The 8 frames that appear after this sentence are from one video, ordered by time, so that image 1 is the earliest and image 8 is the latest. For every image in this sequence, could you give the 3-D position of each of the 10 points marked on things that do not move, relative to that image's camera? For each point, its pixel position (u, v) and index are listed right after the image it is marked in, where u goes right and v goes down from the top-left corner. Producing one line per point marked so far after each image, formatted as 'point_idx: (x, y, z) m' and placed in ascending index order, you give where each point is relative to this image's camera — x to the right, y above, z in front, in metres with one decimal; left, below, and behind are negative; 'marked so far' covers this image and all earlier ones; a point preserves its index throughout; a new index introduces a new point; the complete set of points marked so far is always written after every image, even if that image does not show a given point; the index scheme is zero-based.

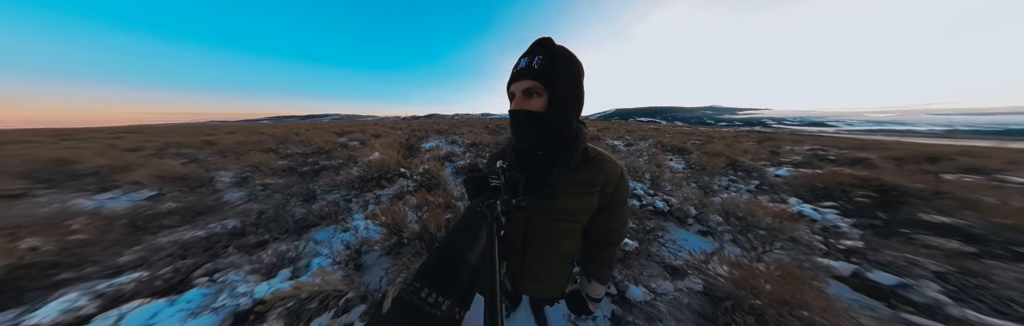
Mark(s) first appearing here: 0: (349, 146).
0: (-14.1, +1.3, +12.1) m
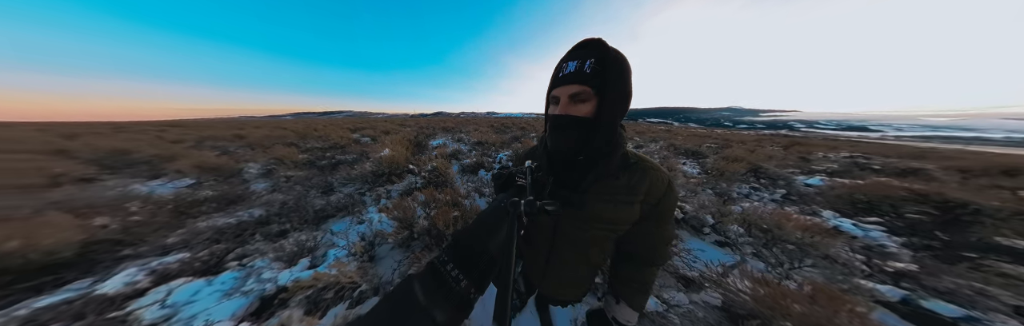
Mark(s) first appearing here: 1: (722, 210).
0: (-13.5, +1.8, +12.7) m
1: (+8.3, -1.9, +5.7) m
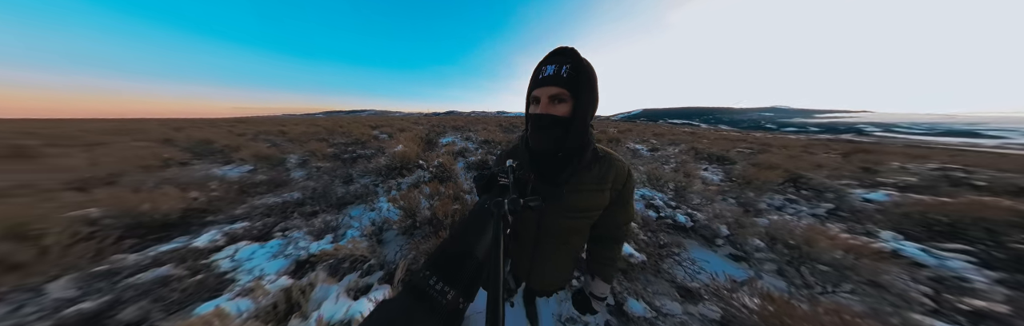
0: (-12.7, +2.4, +13.9) m
1: (+8.4, -2.1, +5.2) m
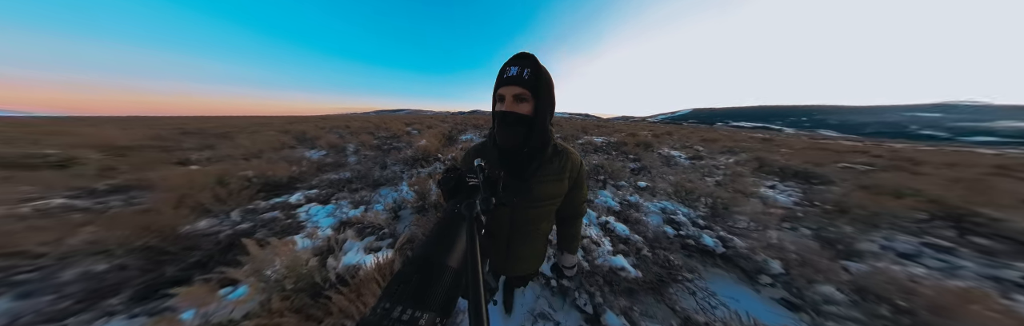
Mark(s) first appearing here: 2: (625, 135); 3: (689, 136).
0: (-10.4, +3.4, +16.2) m
1: (+8.3, -2.7, +3.9) m
2: (+12.0, +2.9, +15.0) m
3: (+20.8, +3.1, +16.6) m
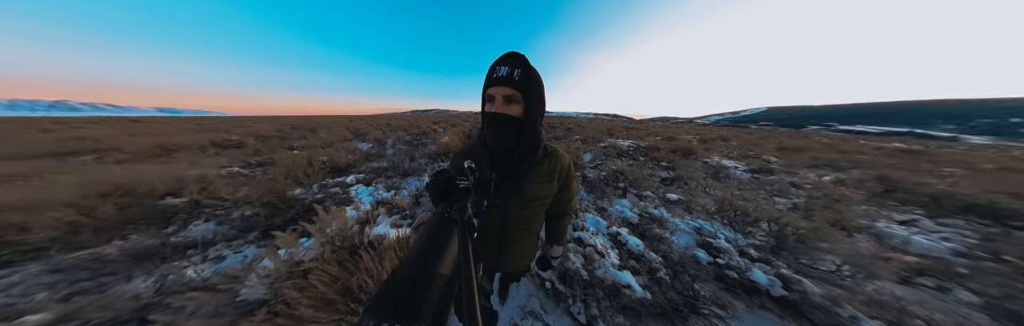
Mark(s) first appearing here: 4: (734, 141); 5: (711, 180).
0: (-7.8, +4.0, +17.9) m
1: (+8.2, -3.2, +2.6) m
2: (+14.1, +2.1, +12.9) m
3: (+23.0, +1.8, +13.0) m
4: (+21.5, +2.1, +13.6) m
5: (+9.0, -0.8, +6.2) m
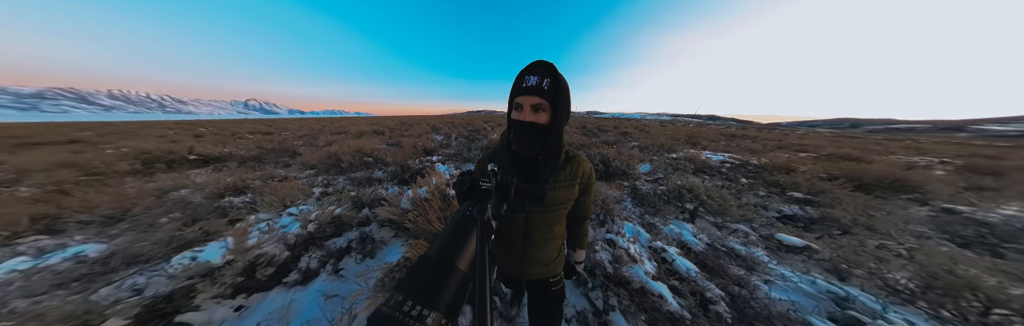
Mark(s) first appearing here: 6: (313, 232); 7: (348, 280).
0: (-1.5, +4.5, +19.7) m
1: (+8.1, -4.0, +0.4) m
2: (+17.4, +0.3, +8.3) m
3: (+25.8, -0.9, +5.7) m
4: (+24.7, -0.5, +6.7) m
5: (+10.2, -1.8, +3.6) m
6: (-3.3, -1.1, +2.4) m
7: (-2.1, -1.5, +1.9) m
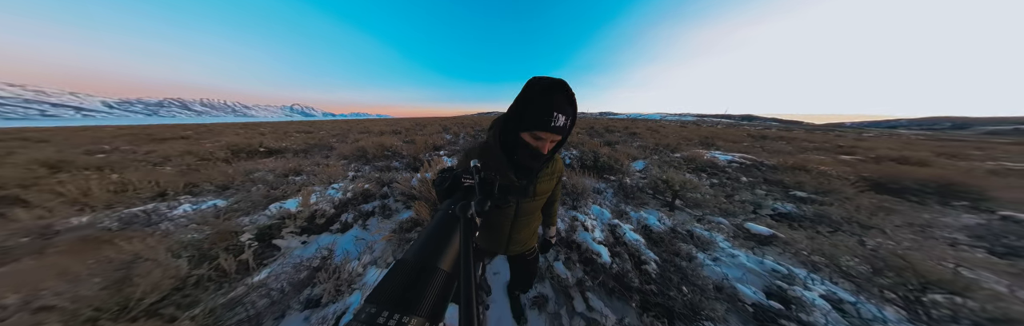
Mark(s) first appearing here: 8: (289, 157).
0: (-0.3, +4.6, +20.4) m
1: (+7.5, -3.9, +0.3) m
2: (+17.5, +0.2, +7.4) m
3: (+25.6, -1.2, +4.0) m
4: (+24.6, -0.8, +5.2) m
5: (+9.9, -1.8, +3.3) m
6: (-3.7, -0.8, +3.2) m
7: (-2.6, -1.2, +2.6) m
8: (-10.6, +0.3, +6.8) m
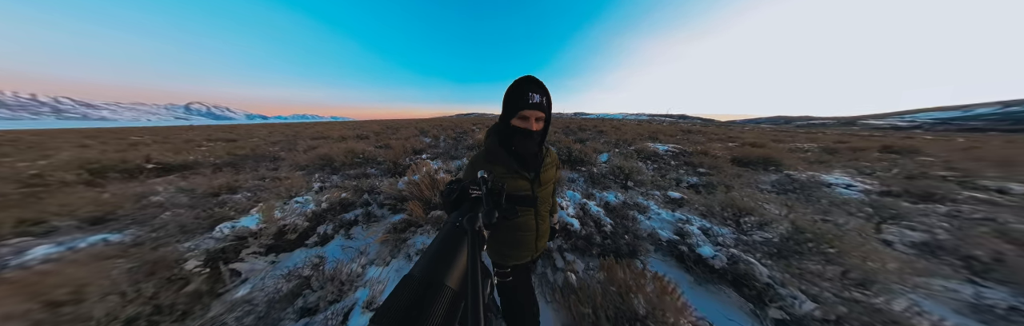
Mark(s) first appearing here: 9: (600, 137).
0: (-4.0, +4.5, +20.5) m
1: (+7.7, -3.4, +2.0) m
2: (+16.1, +1.3, +10.7) m
3: (+24.7, +0.4, +8.8) m
4: (+23.4, +0.8, +9.8) m
5: (+9.4, -1.1, +5.4) m
6: (-4.0, -1.0, +3.0) m
7: (-2.8, -1.3, +2.6) m
8: (-11.5, -0.4, +5.3) m
9: (+7.1, +2.2, +11.9) m
